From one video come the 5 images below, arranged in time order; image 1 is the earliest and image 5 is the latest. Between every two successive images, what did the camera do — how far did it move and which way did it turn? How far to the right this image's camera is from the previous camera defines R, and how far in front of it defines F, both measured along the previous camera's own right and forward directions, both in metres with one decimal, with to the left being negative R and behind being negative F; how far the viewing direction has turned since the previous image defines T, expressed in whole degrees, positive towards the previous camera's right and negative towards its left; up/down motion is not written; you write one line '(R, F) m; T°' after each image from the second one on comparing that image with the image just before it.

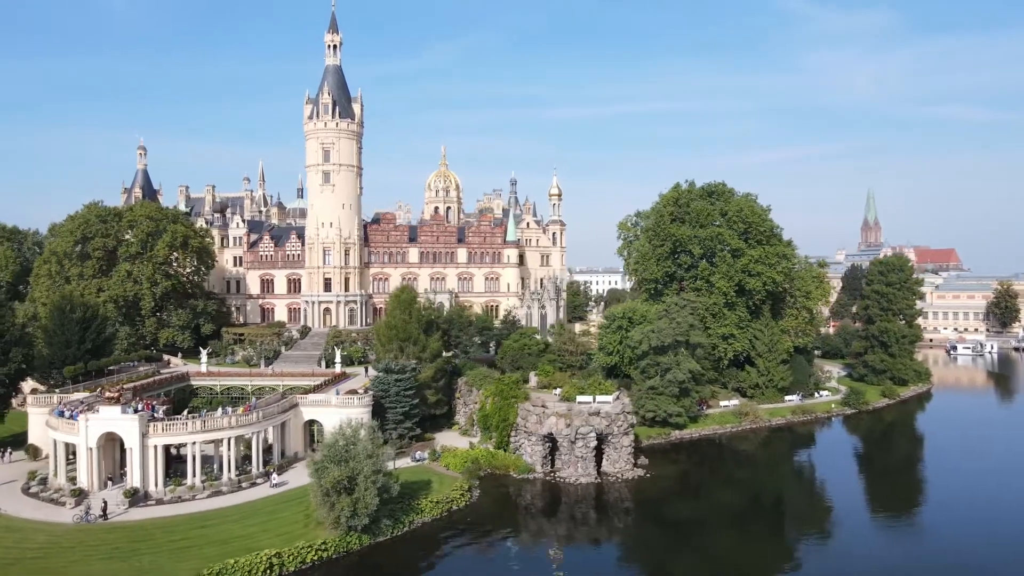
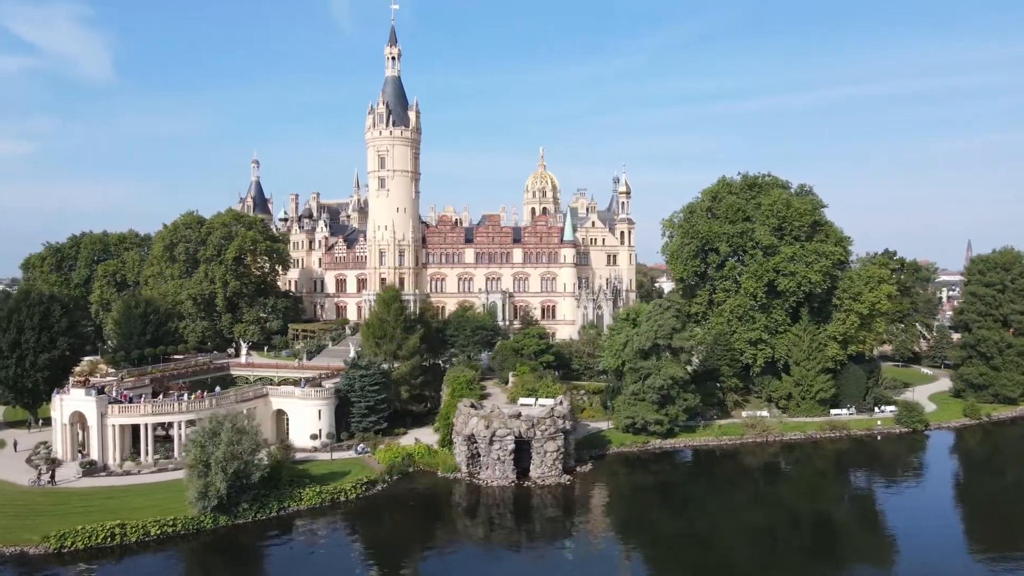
(+14.4, +2.0) m; -15°
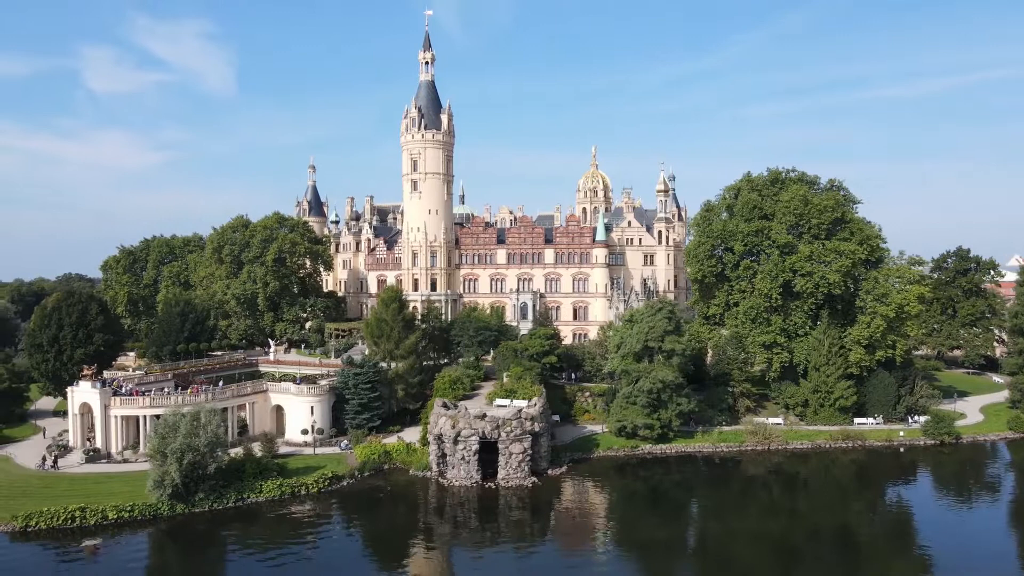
(+7.0, +0.5) m; -8°
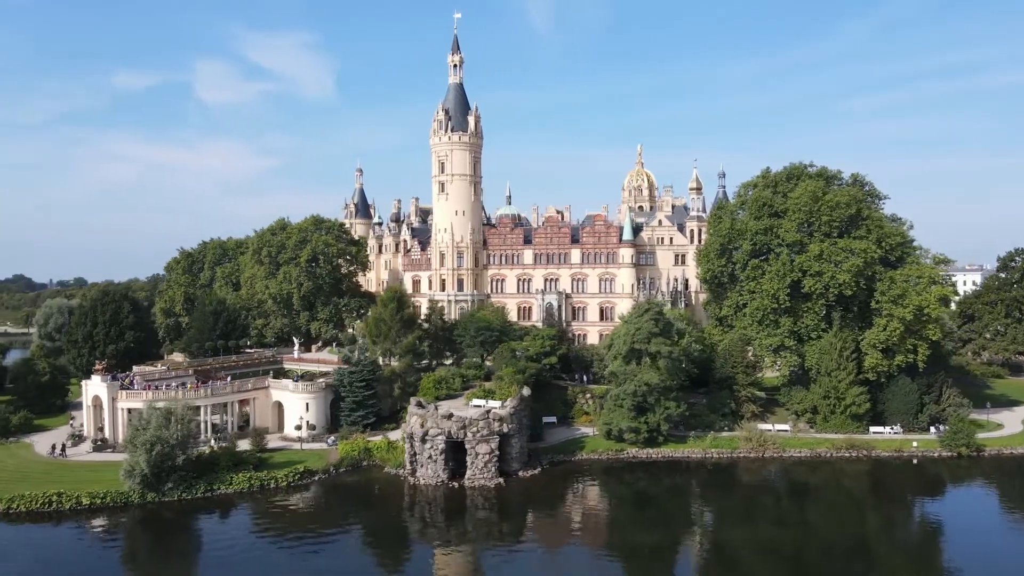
(+6.4, +0.4) m; -7°
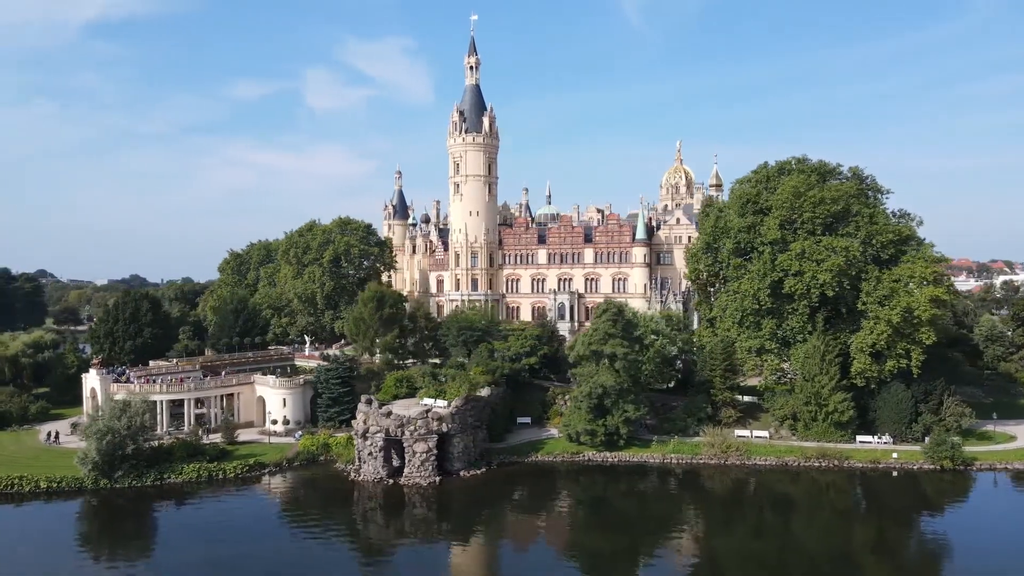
(+8.3, +0.5) m; -7°
